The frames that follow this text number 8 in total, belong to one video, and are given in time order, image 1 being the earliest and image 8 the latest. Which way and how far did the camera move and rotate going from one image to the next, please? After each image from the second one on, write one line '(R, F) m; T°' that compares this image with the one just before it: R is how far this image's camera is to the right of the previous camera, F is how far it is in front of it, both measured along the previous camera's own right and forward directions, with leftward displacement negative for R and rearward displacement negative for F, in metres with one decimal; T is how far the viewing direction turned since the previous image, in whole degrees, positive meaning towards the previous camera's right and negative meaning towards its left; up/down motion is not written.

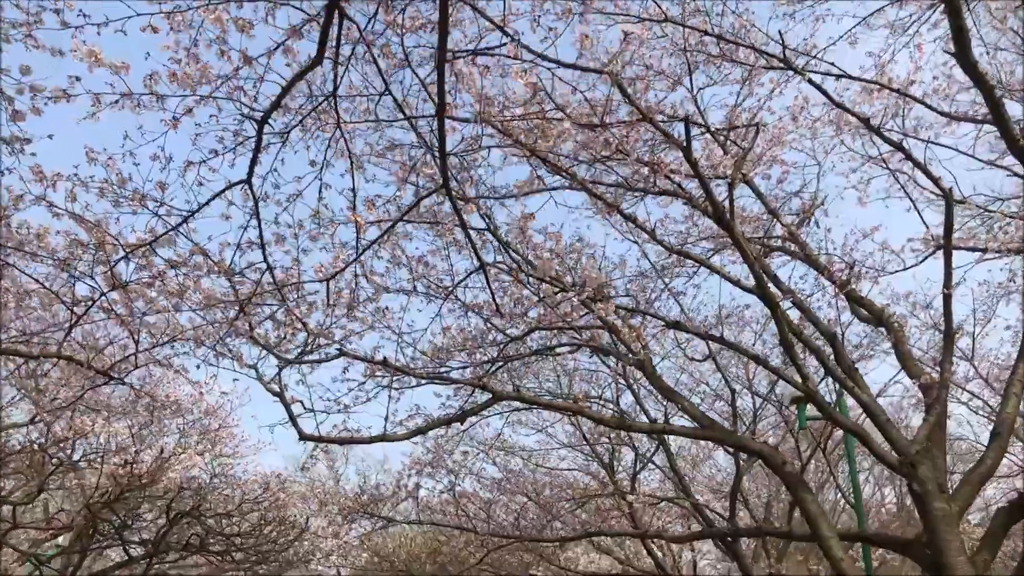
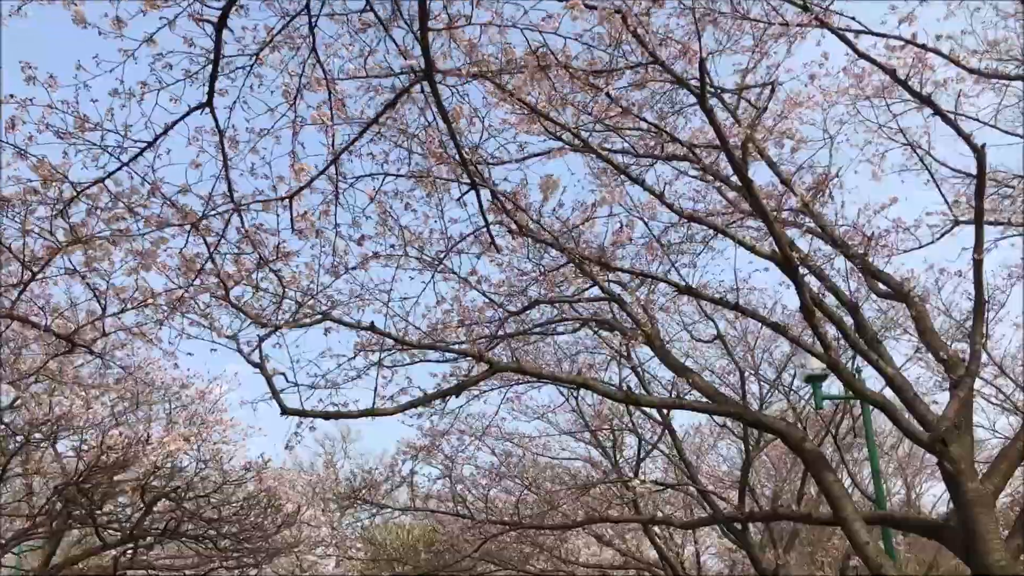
(0.0, +0.4) m; 0°
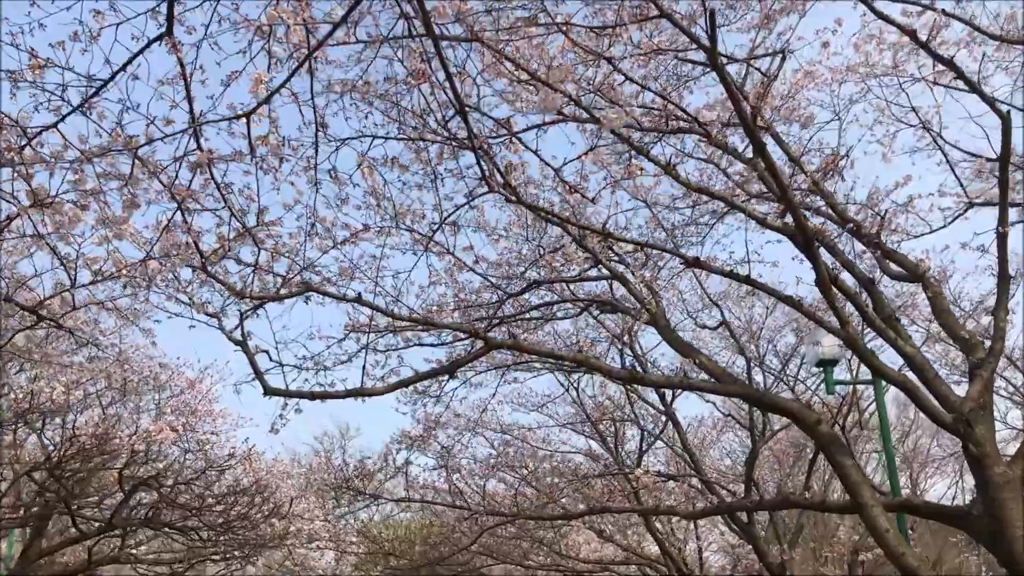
(0.0, +0.3) m; 0°
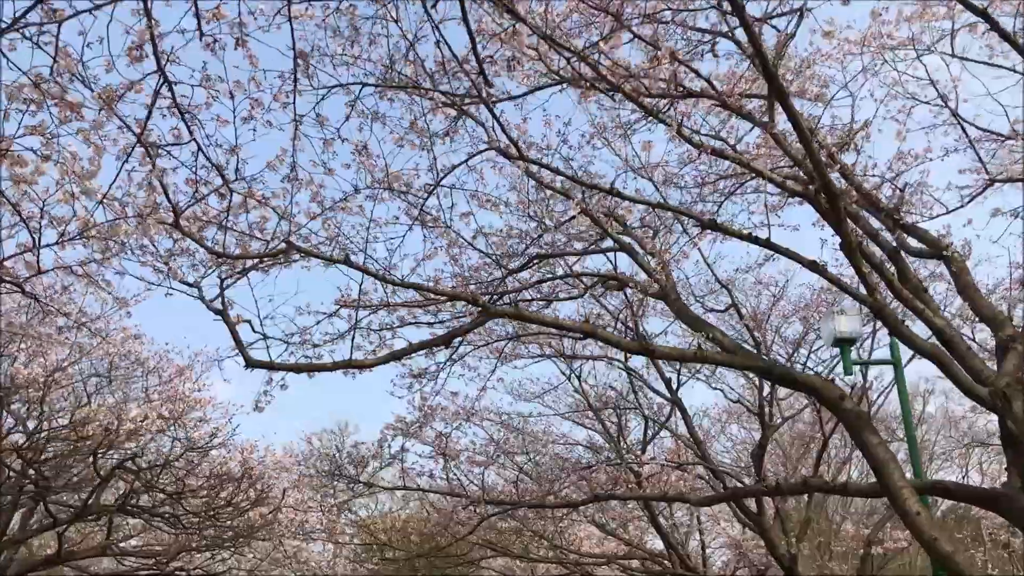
(0.0, +0.3) m; 0°
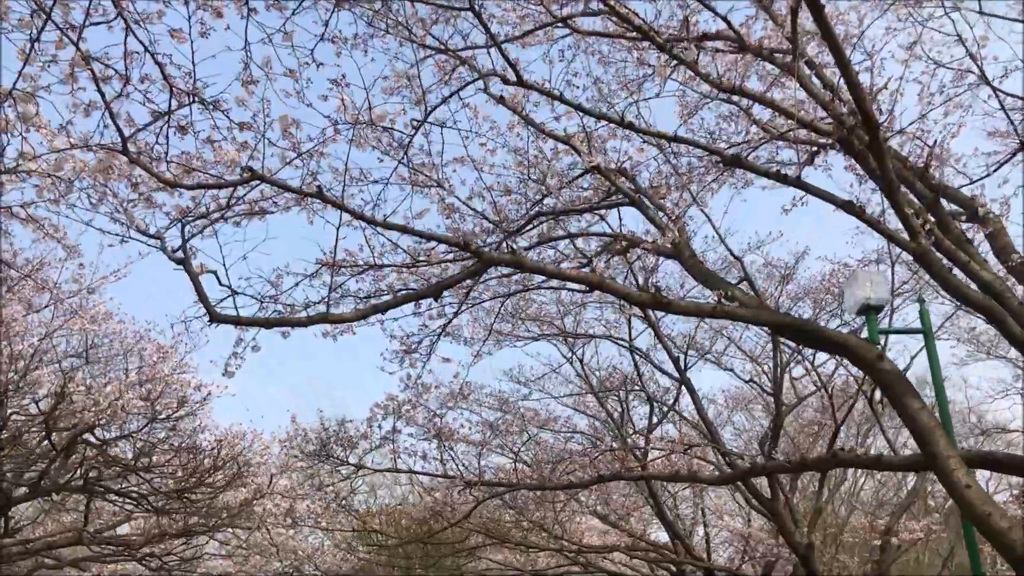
(0.0, +0.5) m; 0°
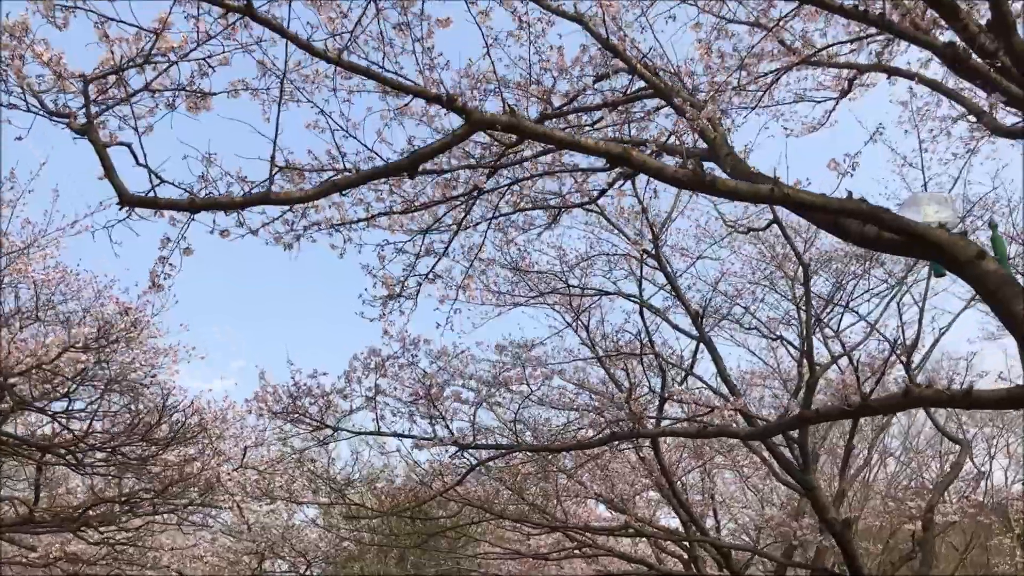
(0.0, +0.8) m; 0°
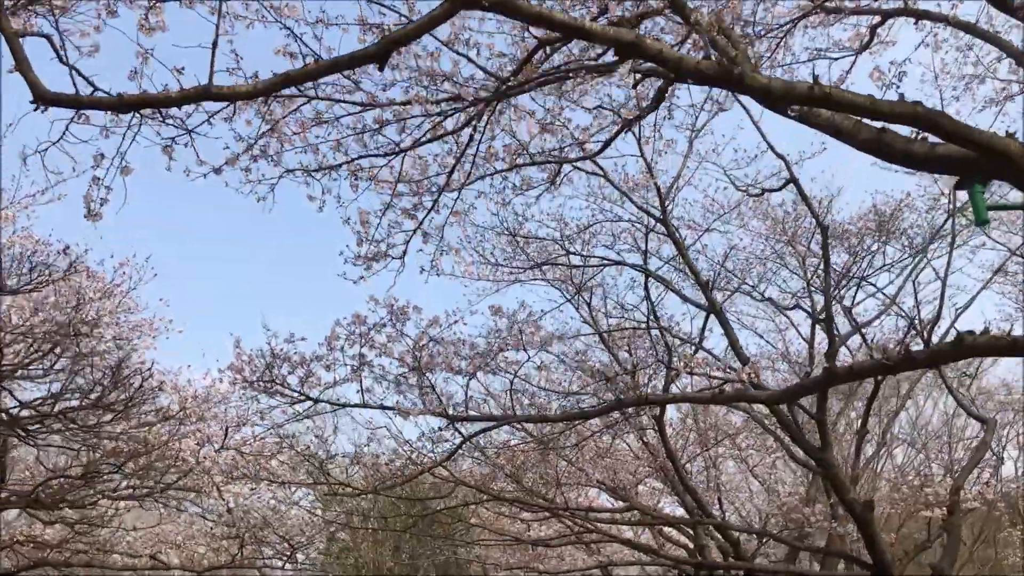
(0.0, +0.5) m; 0°
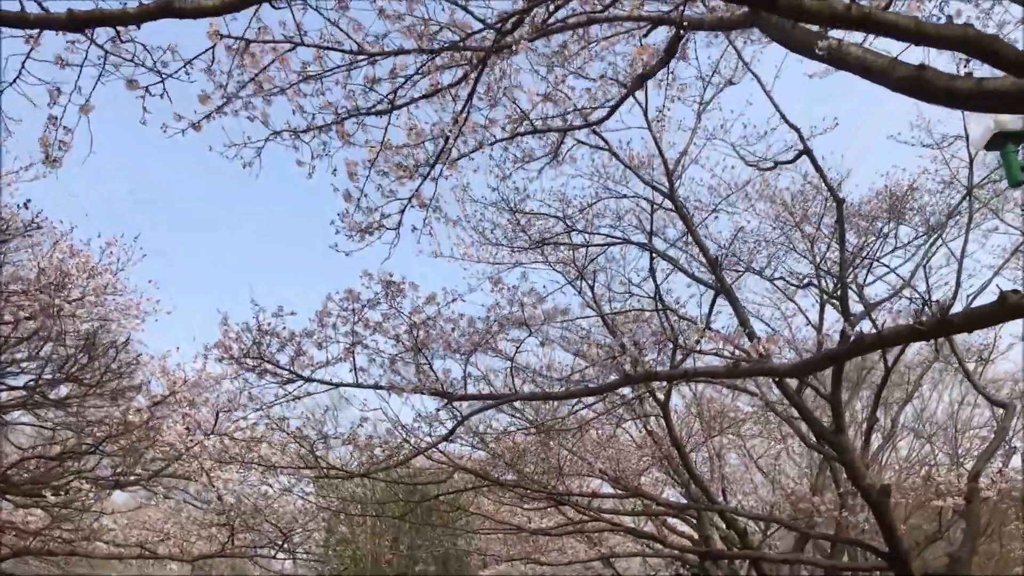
(0.0, +0.3) m; 0°
